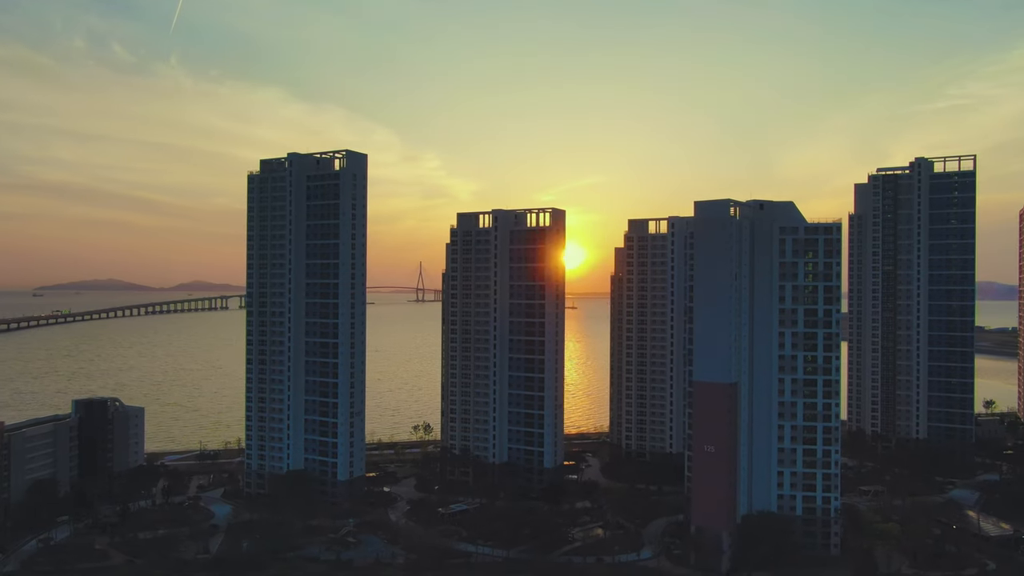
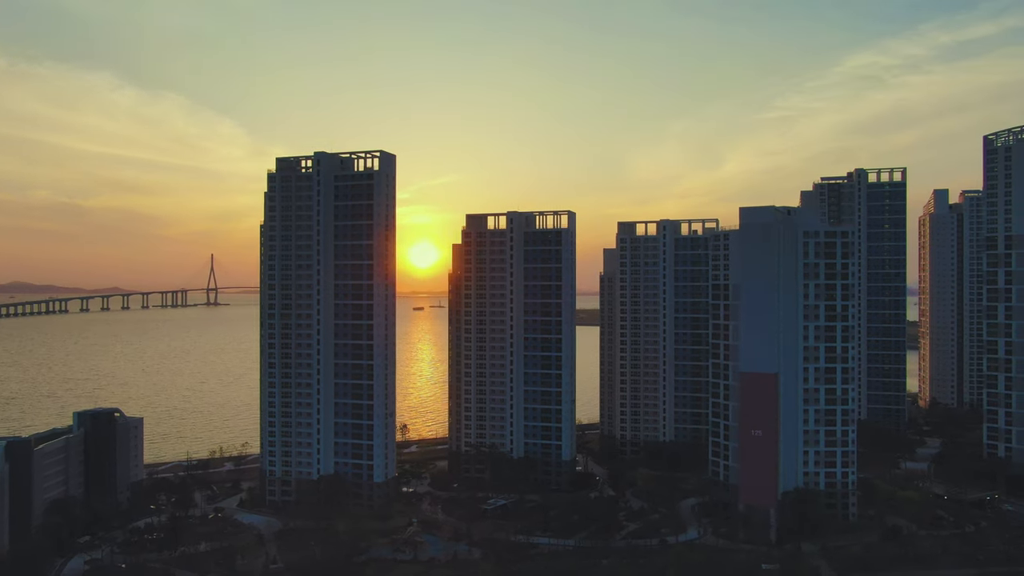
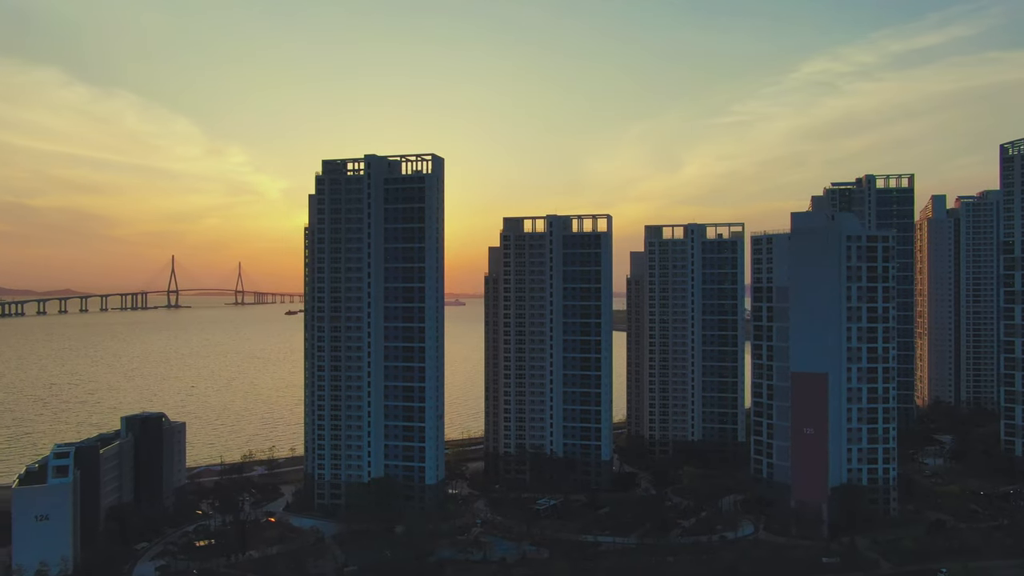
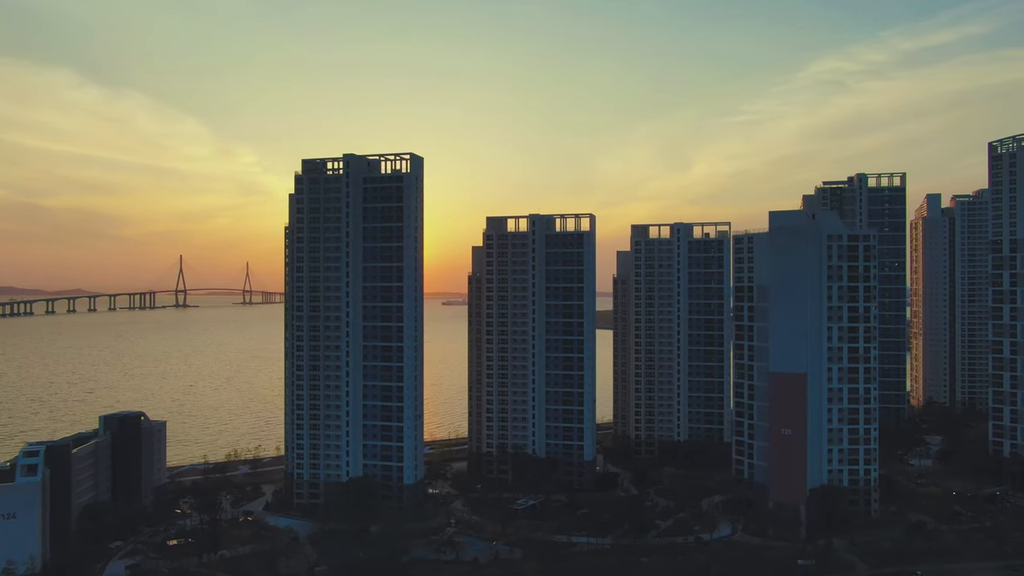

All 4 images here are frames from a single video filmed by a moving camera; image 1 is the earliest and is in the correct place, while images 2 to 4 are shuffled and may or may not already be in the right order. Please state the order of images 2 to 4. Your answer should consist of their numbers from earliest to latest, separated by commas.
2, 4, 3
